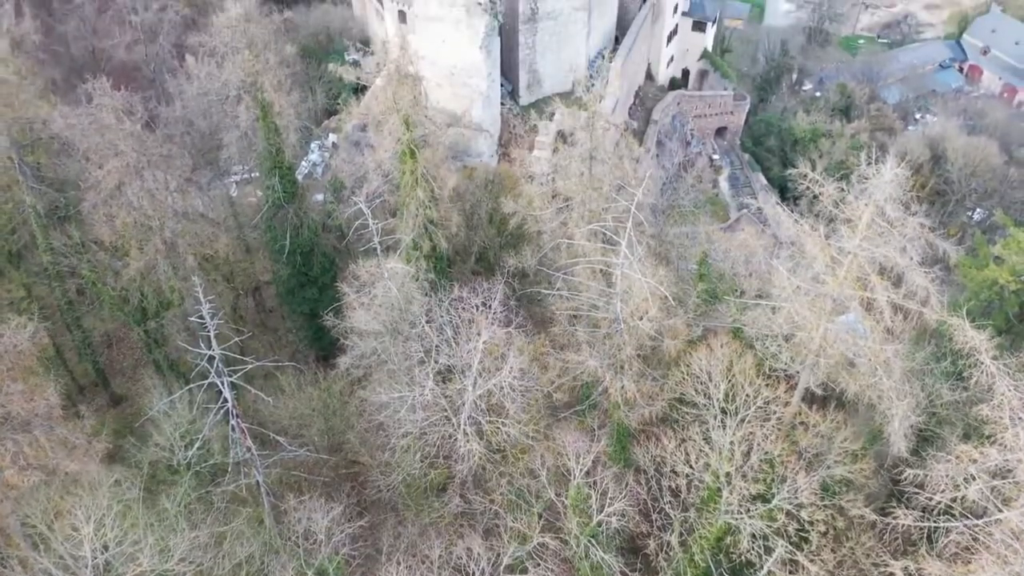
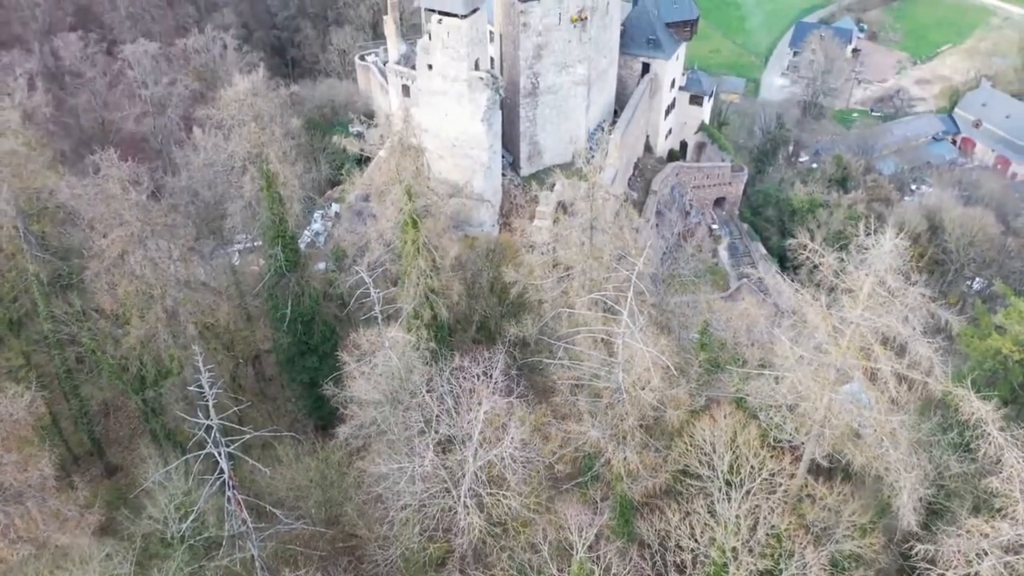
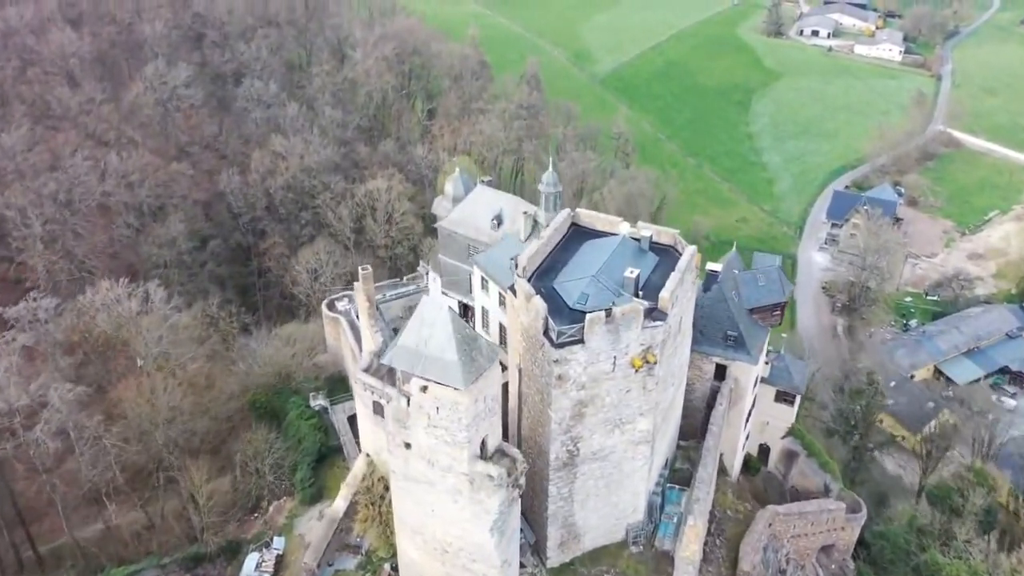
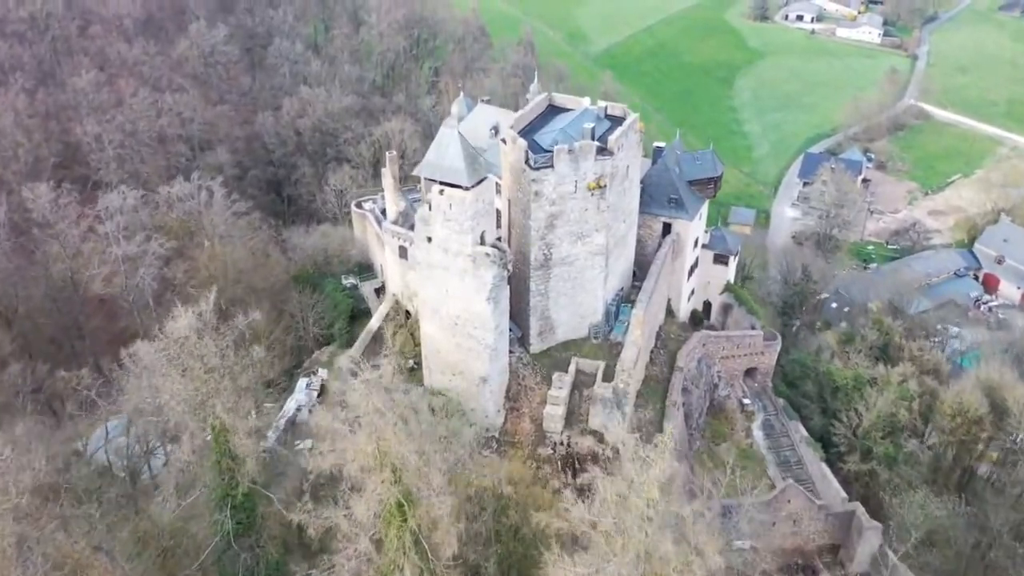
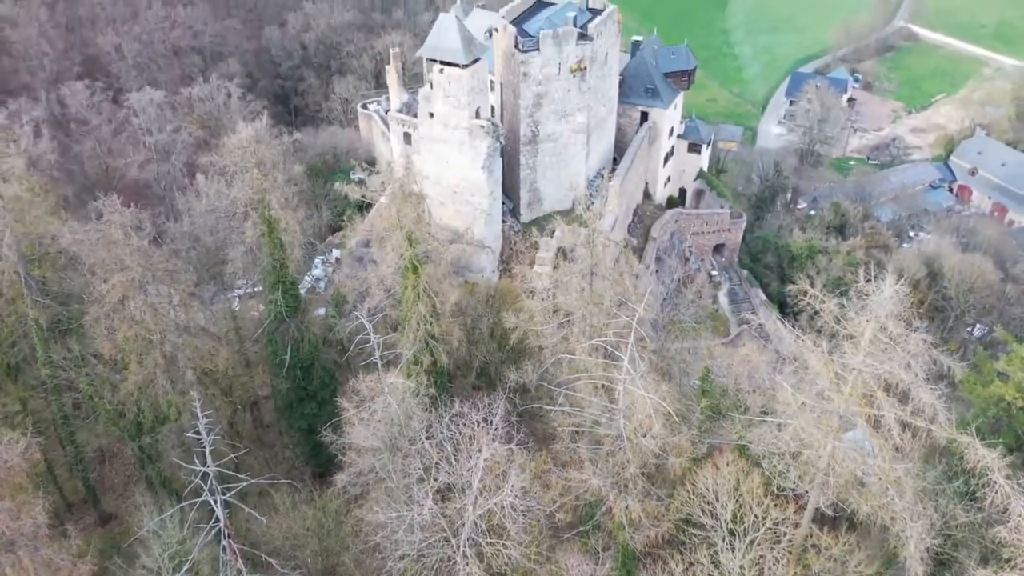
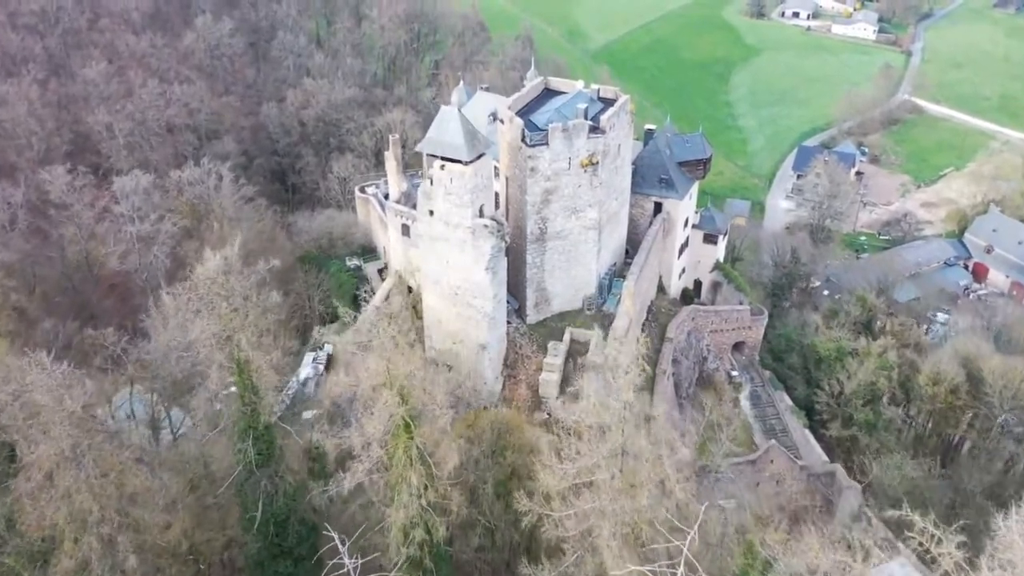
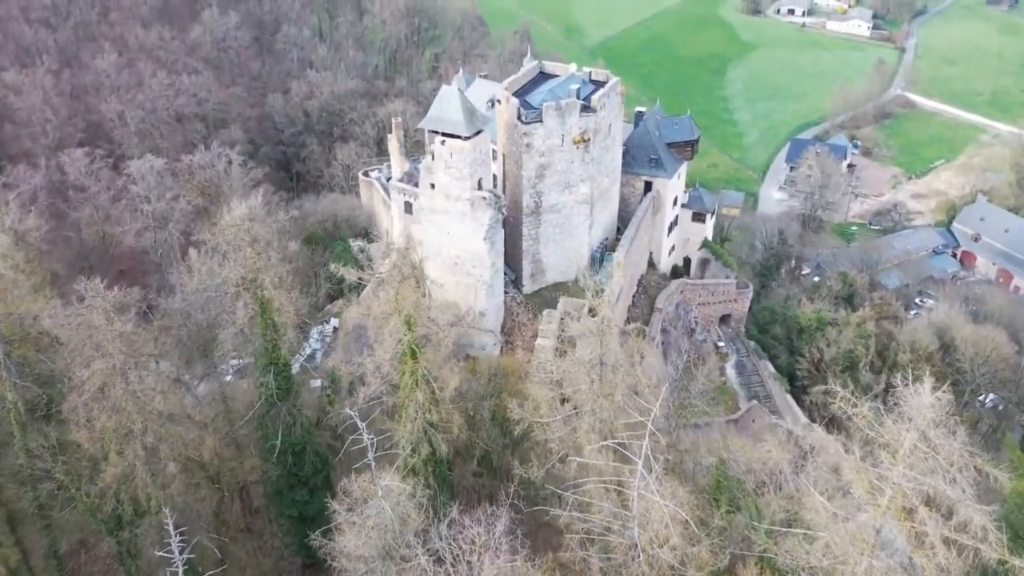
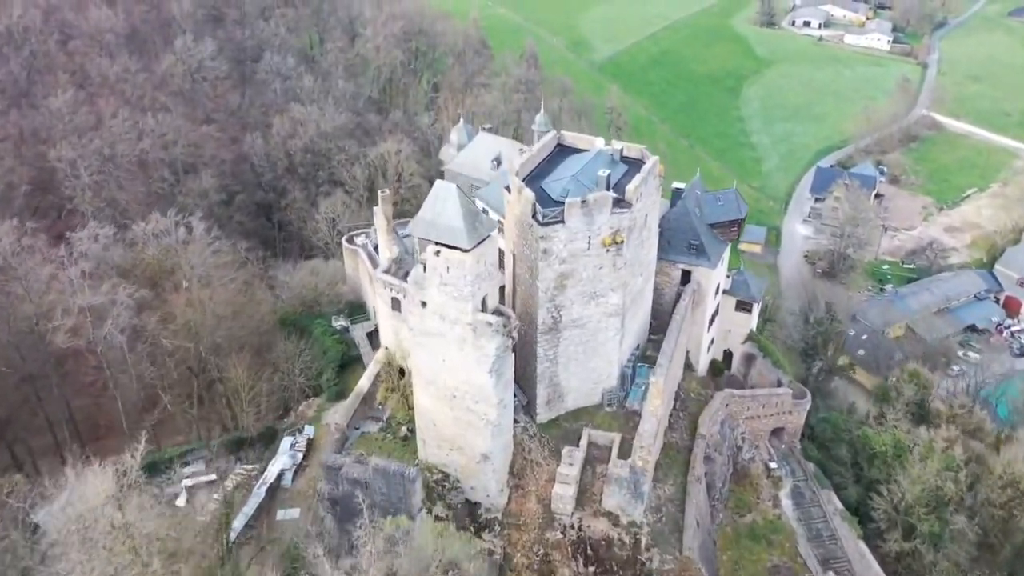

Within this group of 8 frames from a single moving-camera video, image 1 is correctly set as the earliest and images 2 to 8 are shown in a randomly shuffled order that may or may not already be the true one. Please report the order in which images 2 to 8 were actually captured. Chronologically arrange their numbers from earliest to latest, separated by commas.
2, 5, 7, 6, 4, 8, 3
